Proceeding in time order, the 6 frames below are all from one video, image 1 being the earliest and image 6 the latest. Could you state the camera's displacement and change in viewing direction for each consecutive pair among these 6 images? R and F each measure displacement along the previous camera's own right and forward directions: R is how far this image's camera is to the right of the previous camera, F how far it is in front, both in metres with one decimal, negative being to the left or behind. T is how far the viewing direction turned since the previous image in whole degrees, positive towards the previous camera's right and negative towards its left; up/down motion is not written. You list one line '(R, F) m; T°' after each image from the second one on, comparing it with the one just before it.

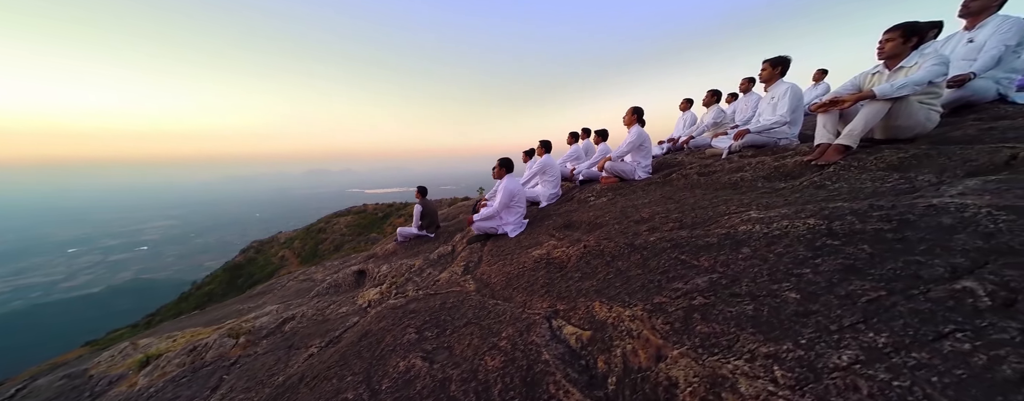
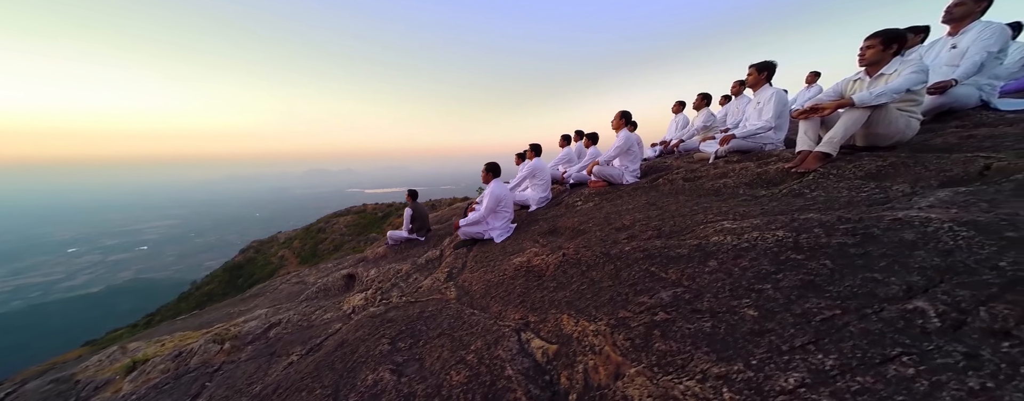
(+0.3, 0.0) m; 0°
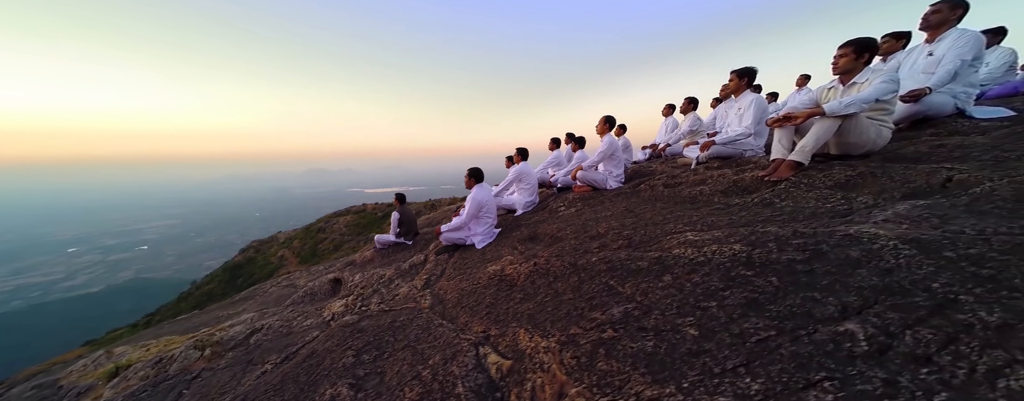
(+0.4, 0.0) m; 0°
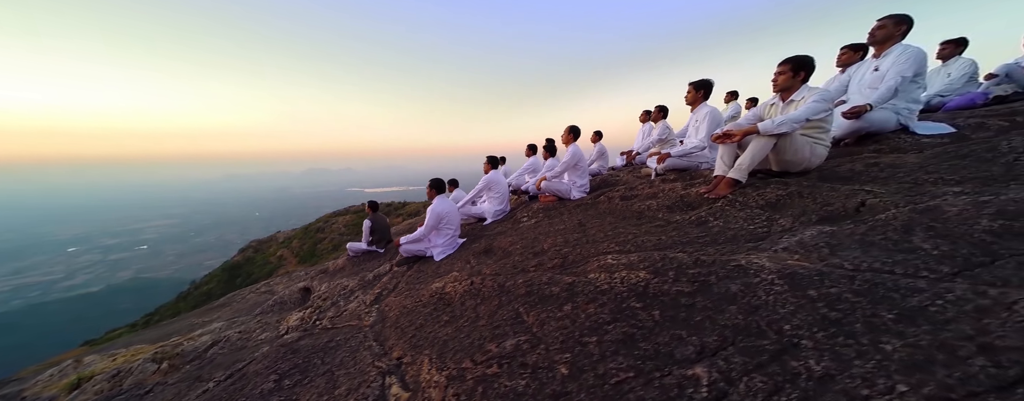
(+0.8, 0.0) m; 0°
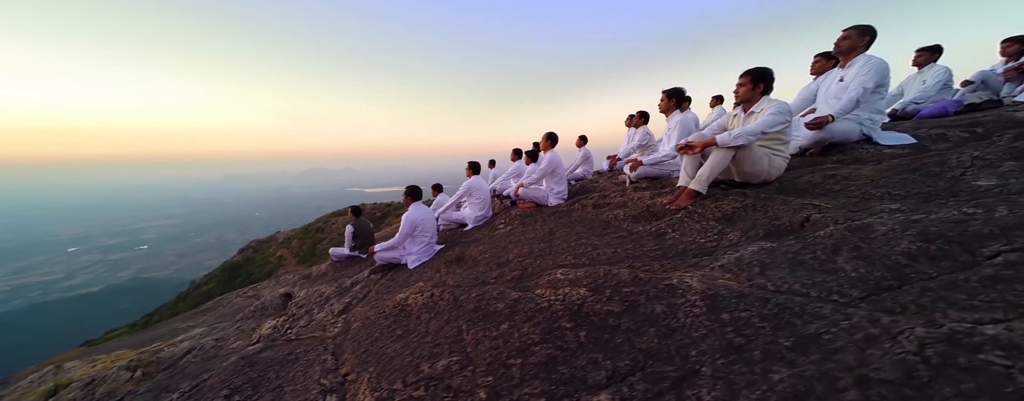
(+0.5, 0.0) m; 0°
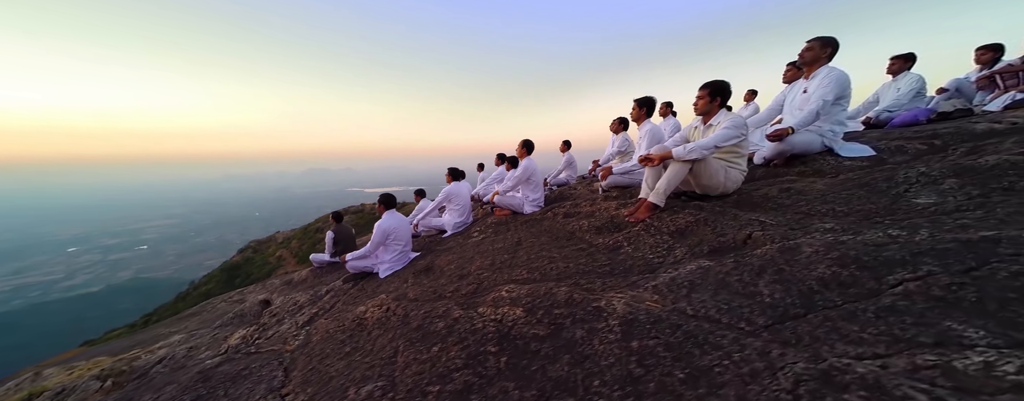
(+0.6, 0.0) m; 0°
